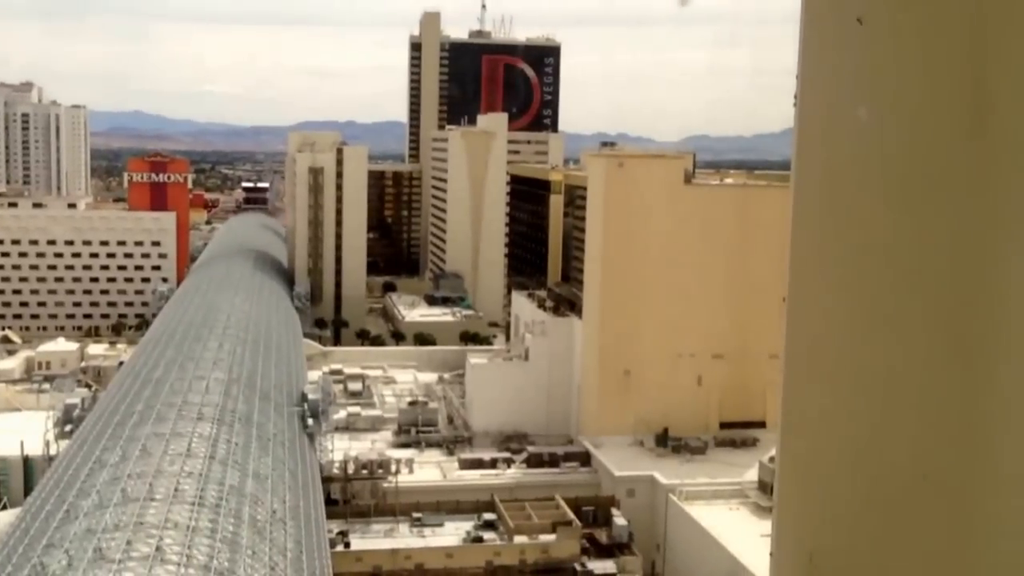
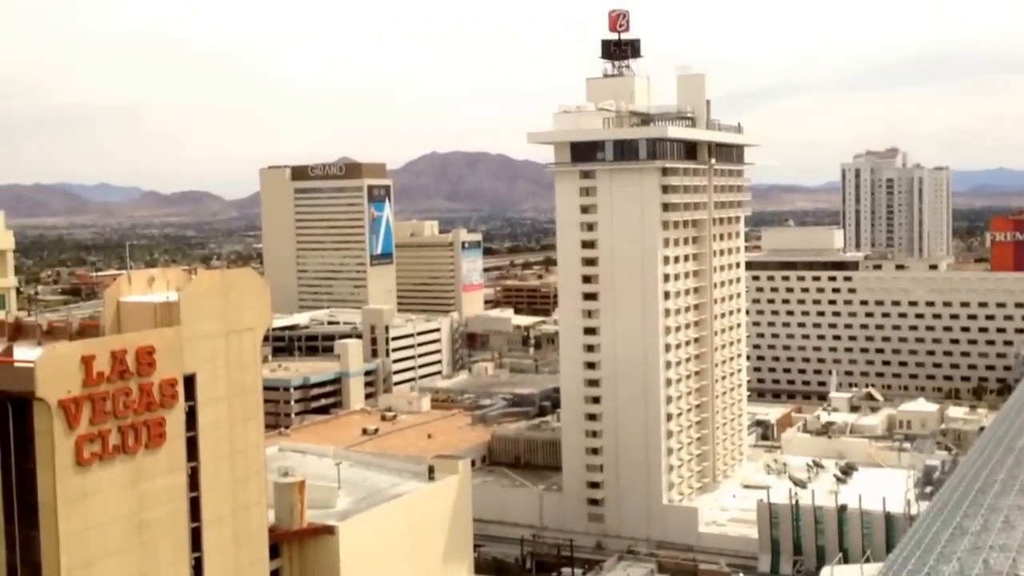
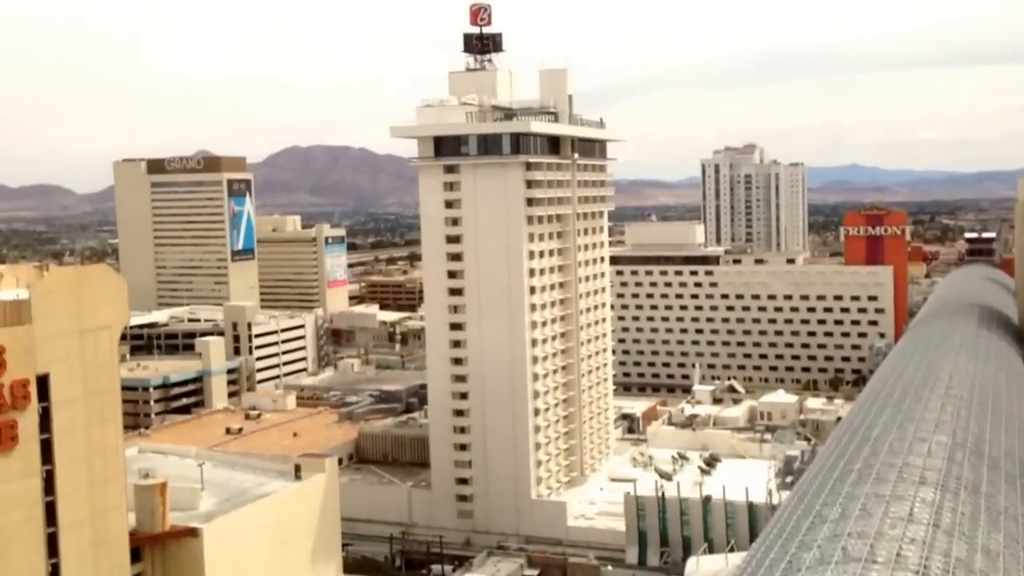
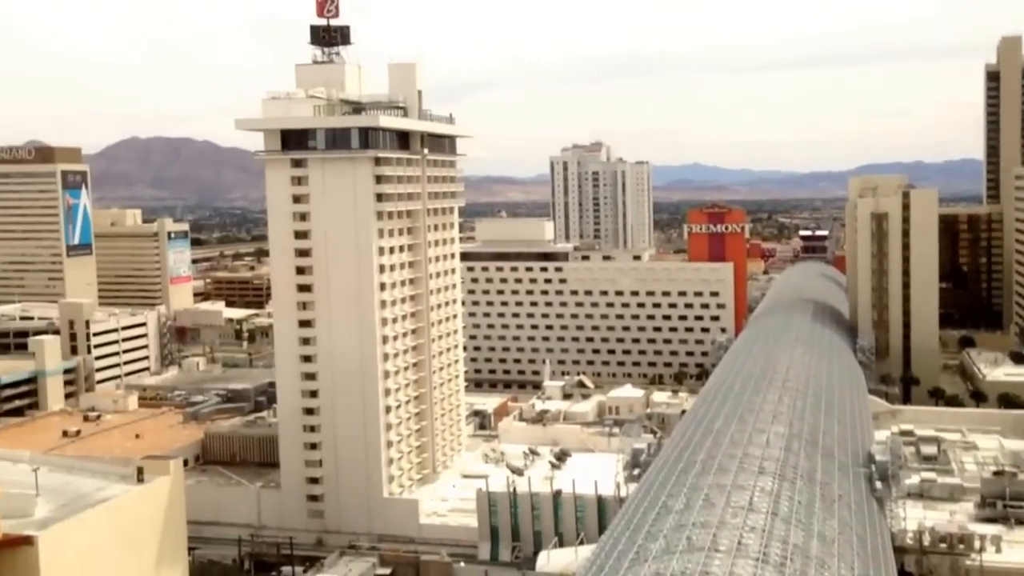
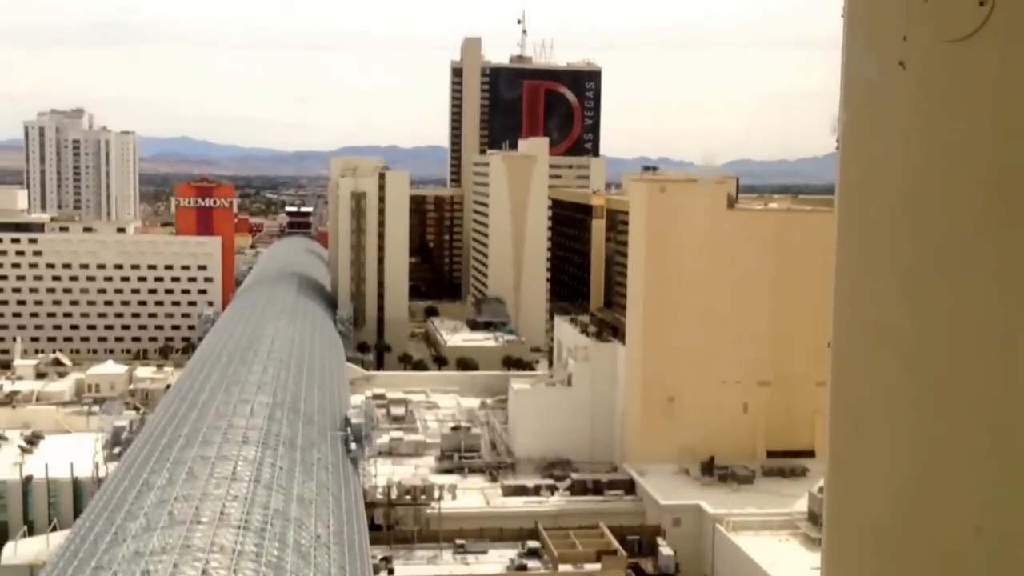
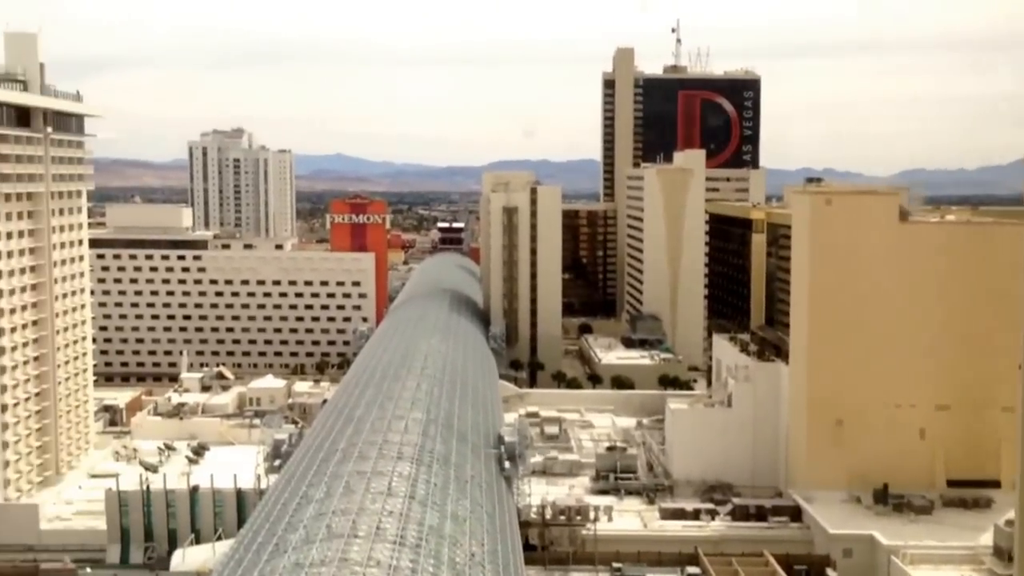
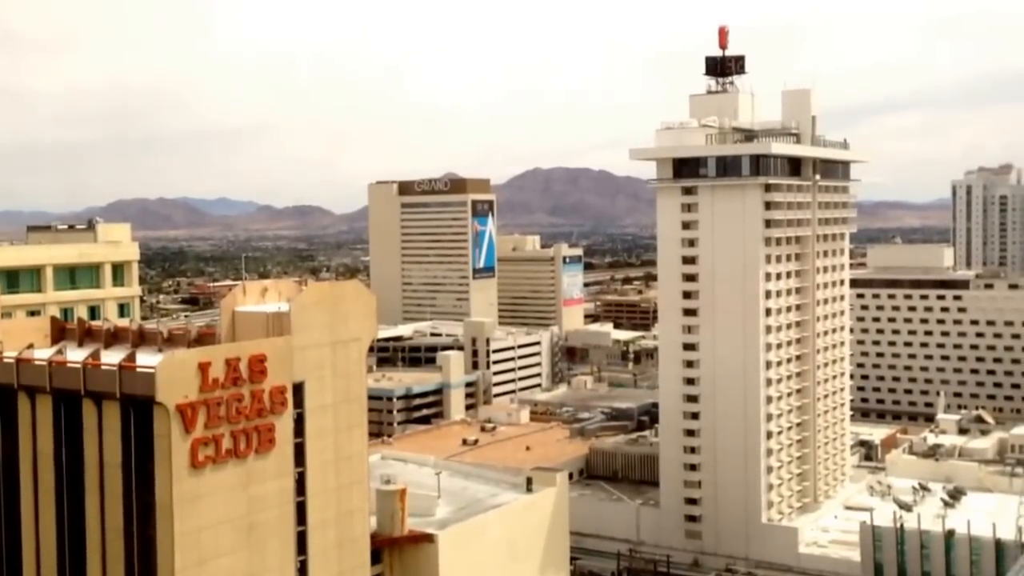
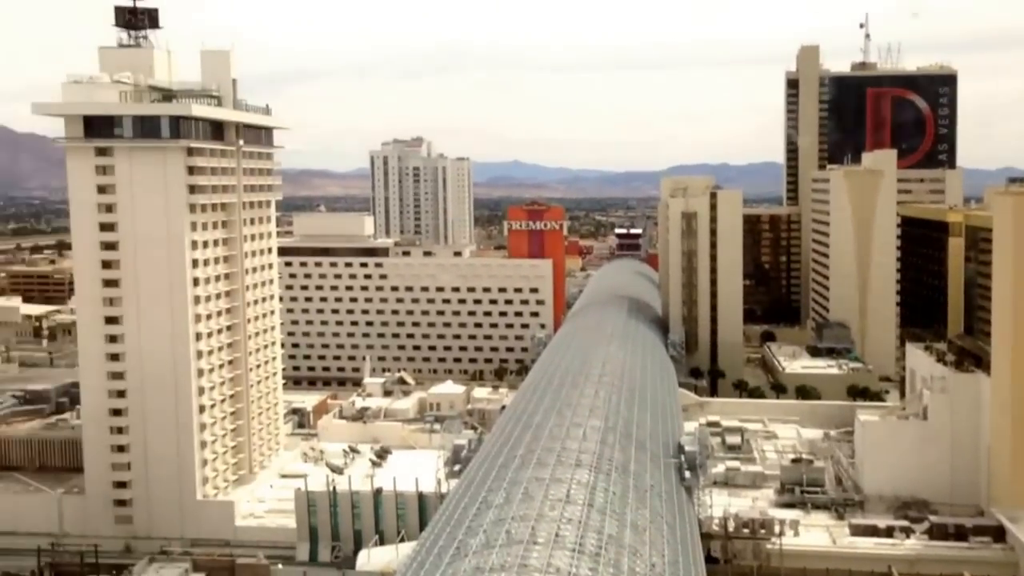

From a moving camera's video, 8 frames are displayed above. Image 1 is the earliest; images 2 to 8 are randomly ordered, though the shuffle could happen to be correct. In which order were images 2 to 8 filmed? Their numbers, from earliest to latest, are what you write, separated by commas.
5, 6, 8, 4, 3, 2, 7
